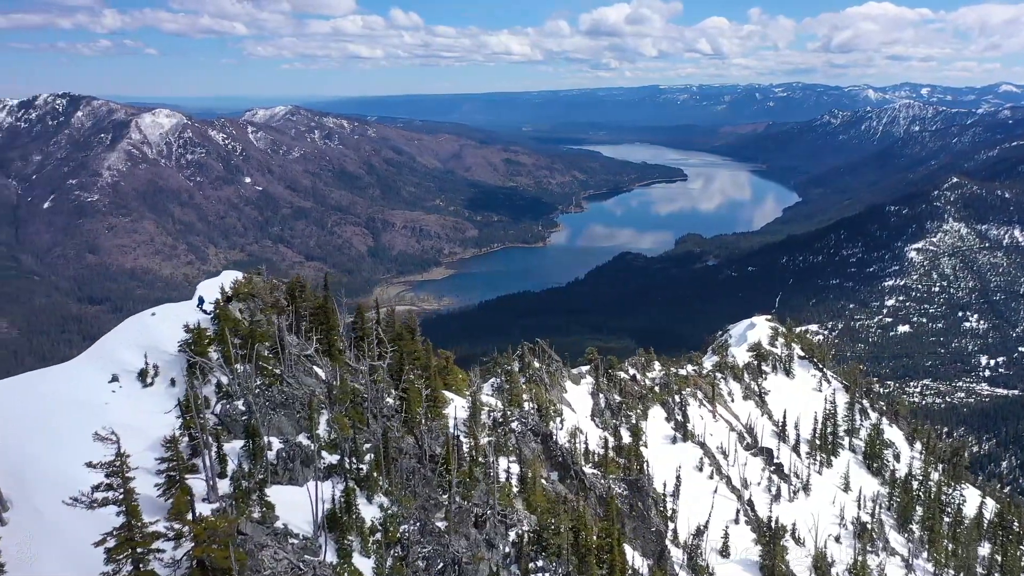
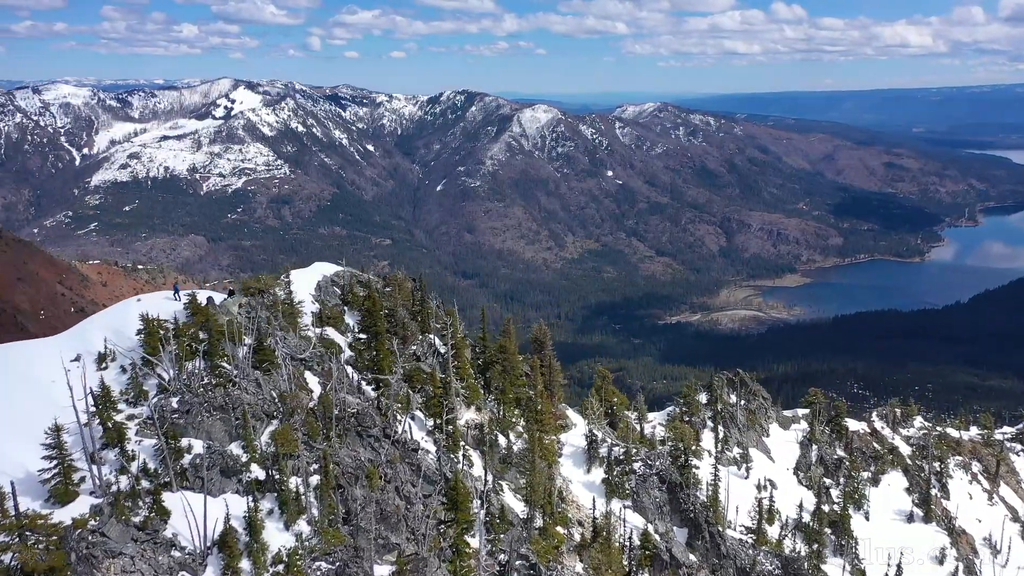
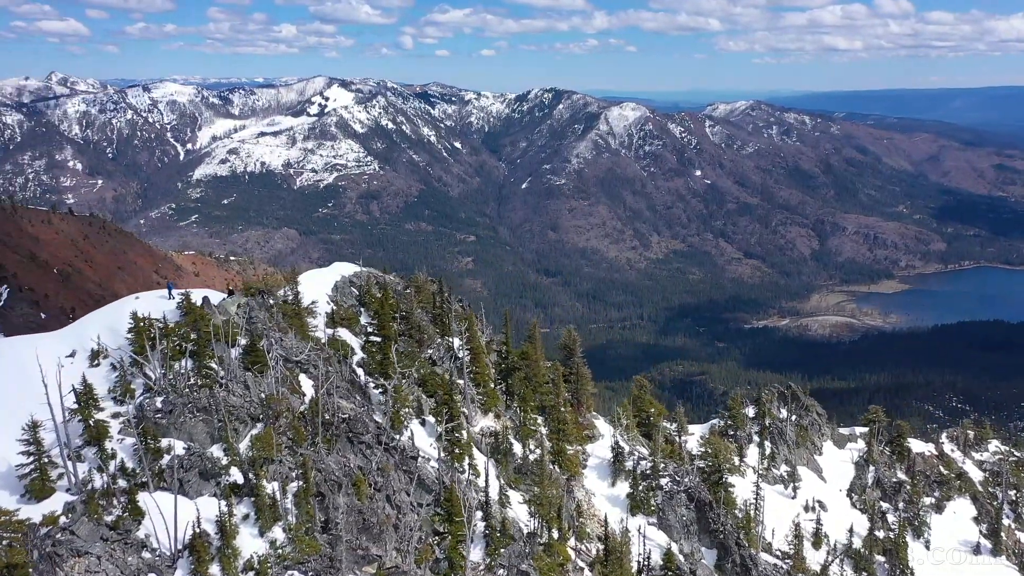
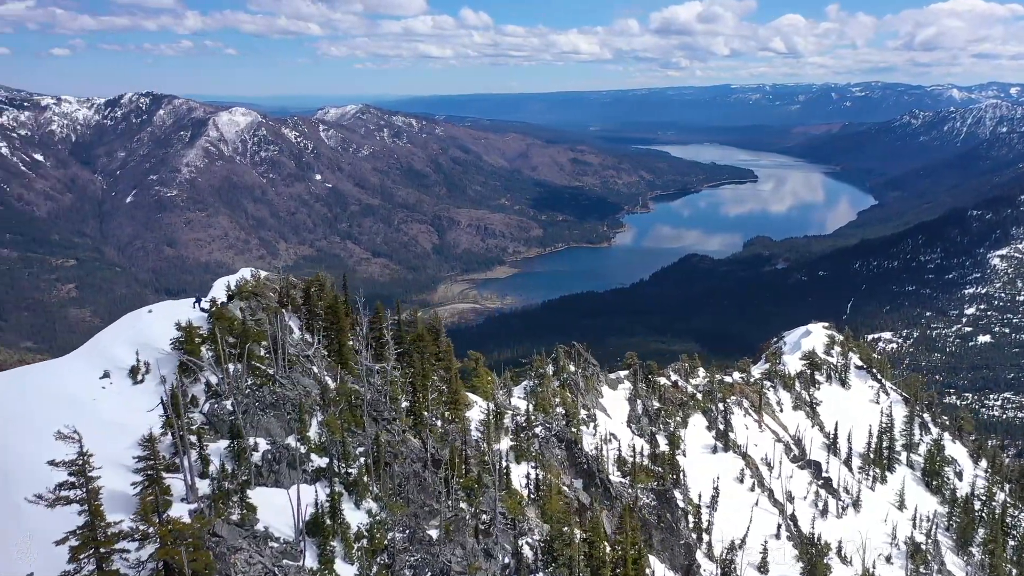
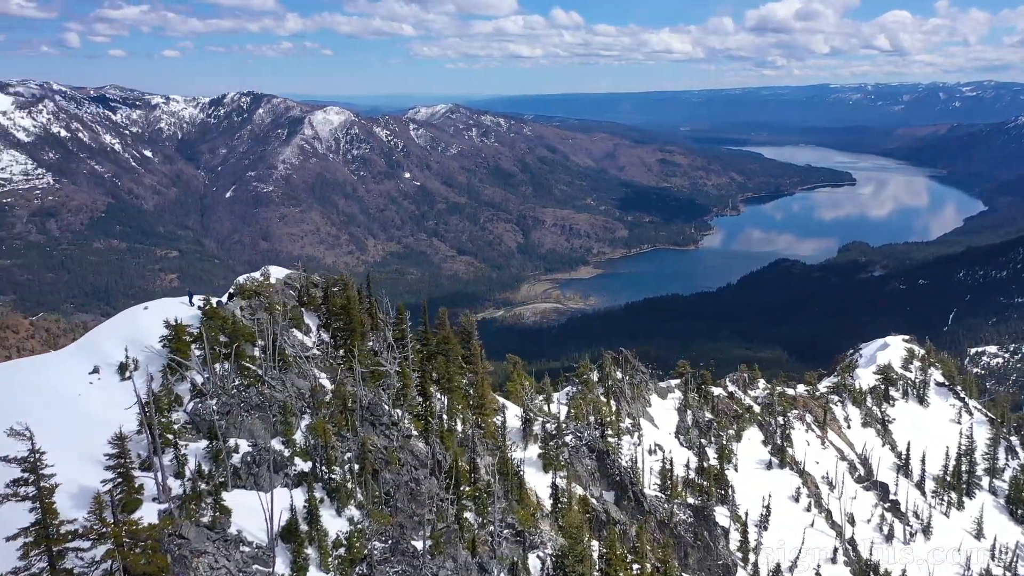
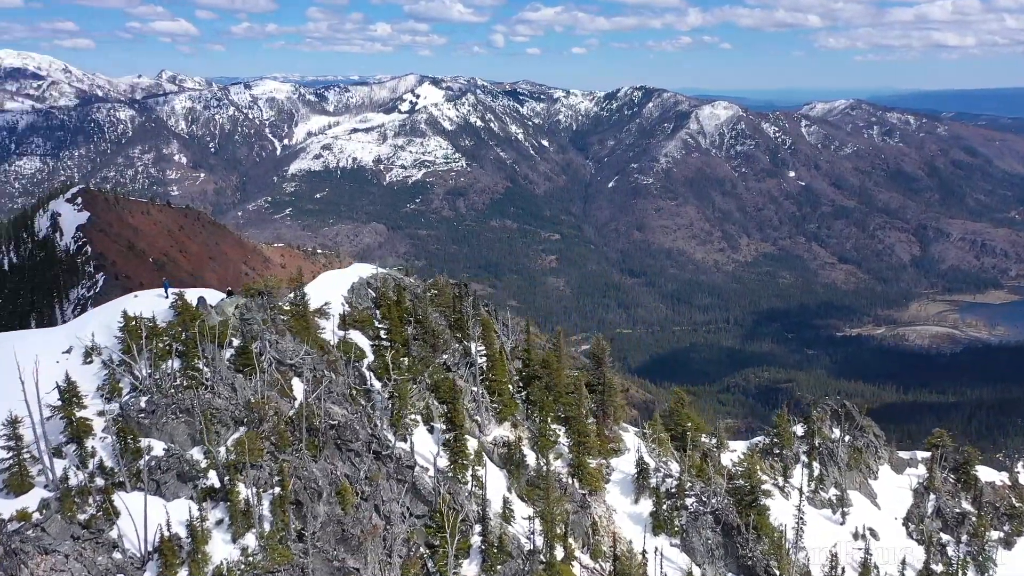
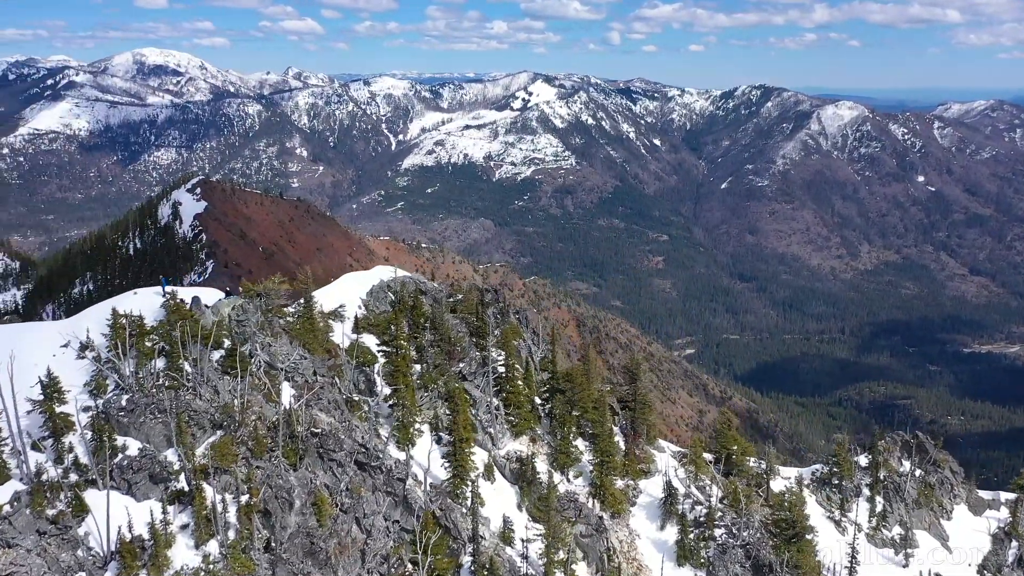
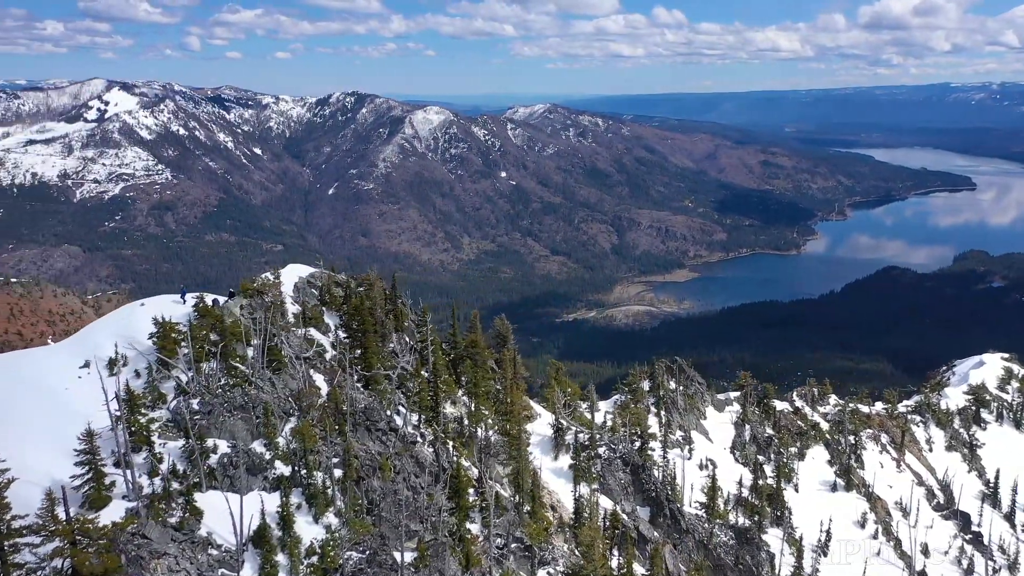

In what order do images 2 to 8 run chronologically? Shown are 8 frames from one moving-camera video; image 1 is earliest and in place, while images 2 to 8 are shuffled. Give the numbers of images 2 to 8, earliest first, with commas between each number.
4, 5, 8, 2, 3, 6, 7
